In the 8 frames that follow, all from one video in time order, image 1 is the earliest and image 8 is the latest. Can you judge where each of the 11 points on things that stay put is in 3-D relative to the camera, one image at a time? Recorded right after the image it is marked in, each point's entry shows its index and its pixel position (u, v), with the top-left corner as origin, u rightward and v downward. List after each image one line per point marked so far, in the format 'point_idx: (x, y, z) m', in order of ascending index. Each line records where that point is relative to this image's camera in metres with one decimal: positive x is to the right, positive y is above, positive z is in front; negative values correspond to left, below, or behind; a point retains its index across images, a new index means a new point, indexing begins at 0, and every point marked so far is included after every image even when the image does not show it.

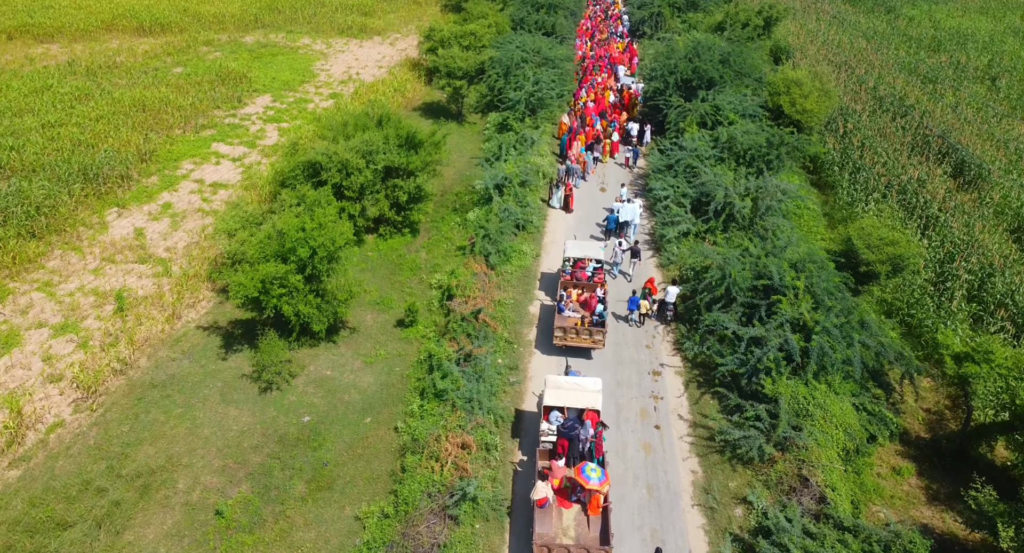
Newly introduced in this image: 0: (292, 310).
0: (-4.8, -0.8, +16.1) m
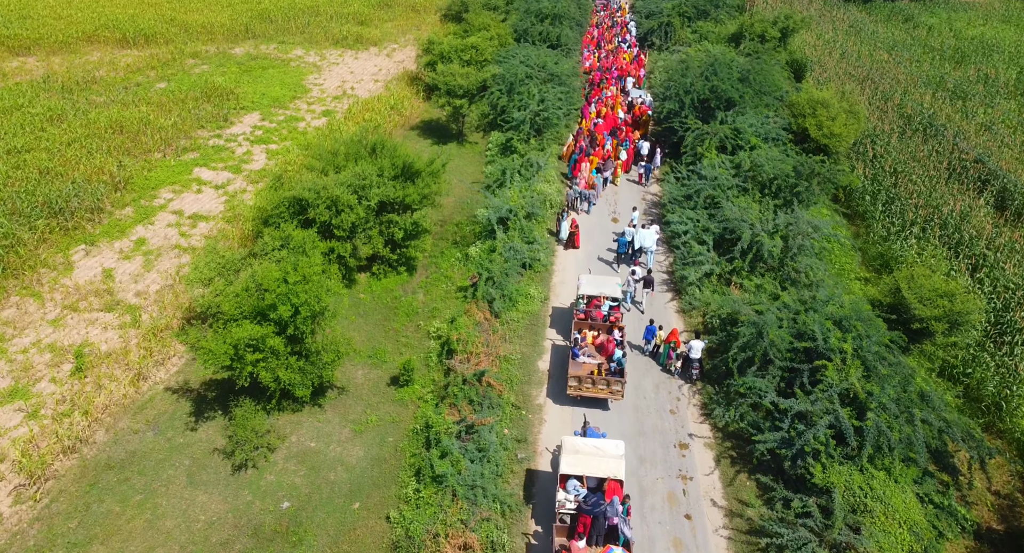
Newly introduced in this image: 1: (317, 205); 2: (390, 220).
0: (-4.6, -1.9, +14.2) m
1: (-4.8, +1.8, +18.2) m
2: (-3.2, +1.5, +19.5) m
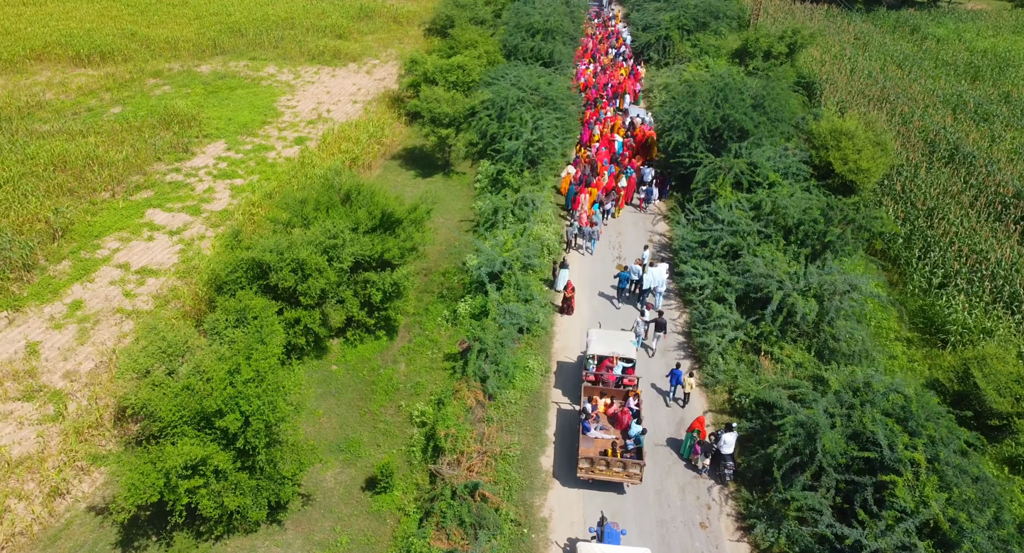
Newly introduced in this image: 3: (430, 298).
0: (-4.6, -3.5, +11.5) m
1: (-4.9, +0.2, +15.6) m
2: (-3.3, -0.1, +16.9) m
3: (-2.2, -0.6, +19.4) m
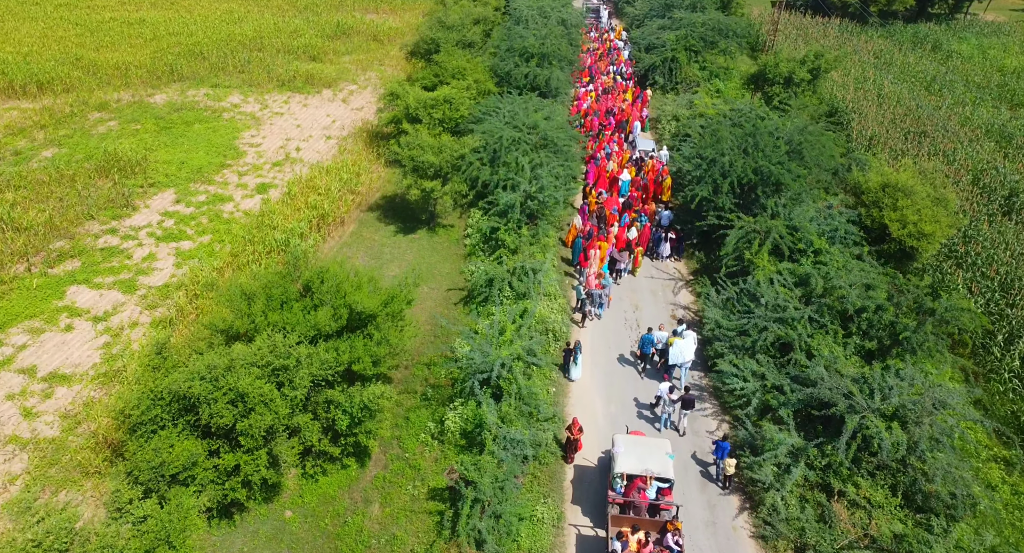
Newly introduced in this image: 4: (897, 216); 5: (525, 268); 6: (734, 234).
0: (-4.5, -5.7, +7.9) m
1: (-4.9, -2.0, +11.9) m
2: (-3.3, -2.2, +13.2) m
3: (-2.2, -2.7, +15.8) m
4: (+9.7, +1.5, +18.5) m
5: (+0.3, +0.2, +19.3) m
6: (+5.7, +1.1, +18.8) m
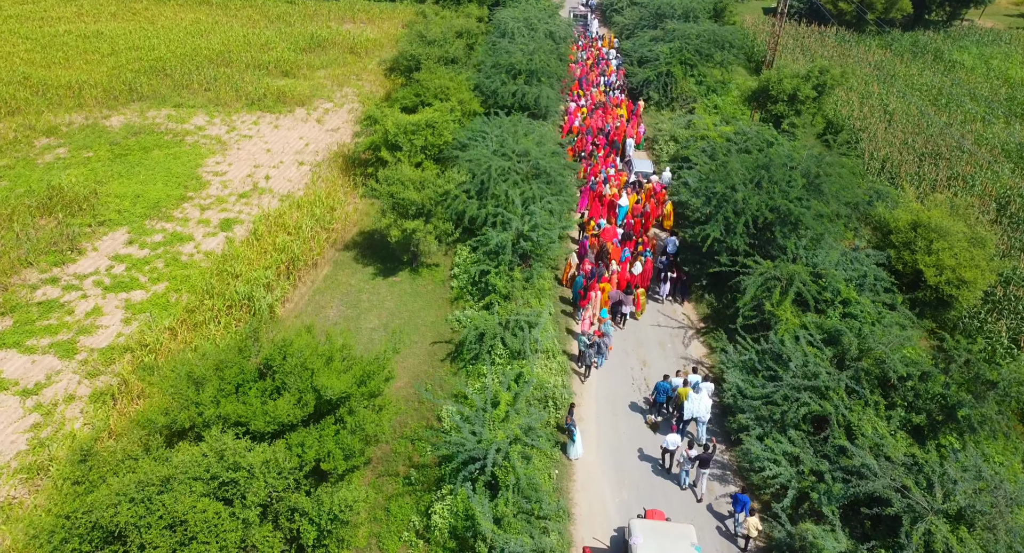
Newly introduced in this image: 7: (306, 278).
0: (-4.4, -6.9, +5.7) m
1: (-4.9, -3.3, +9.7) m
2: (-3.3, -3.5, +11.1) m
3: (-2.2, -4.0, +13.7) m
4: (+9.5, +0.4, +16.6) m
5: (+0.2, -1.1, +17.2) m
6: (+5.5, -0.1, +16.8) m
7: (-5.6, -0.1, +19.8) m
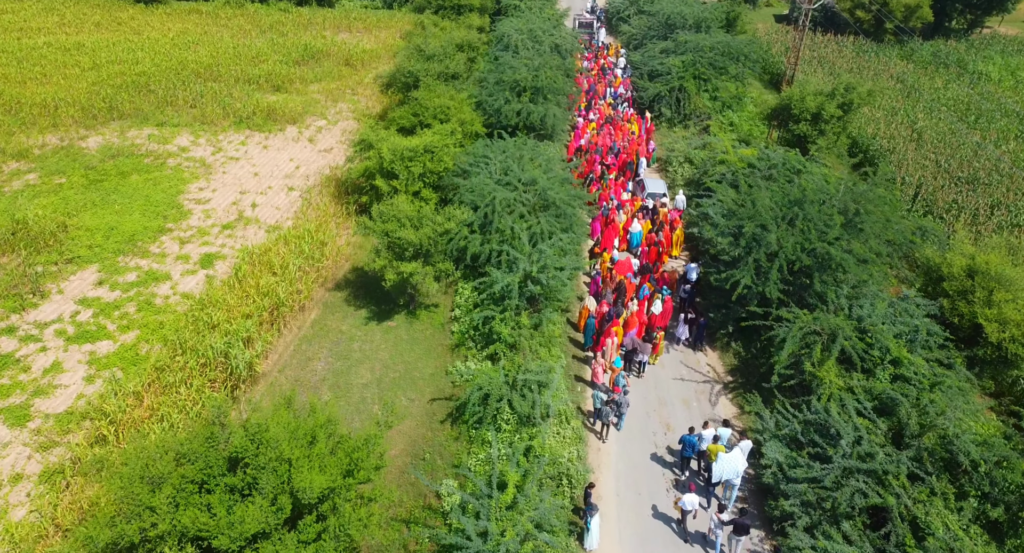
0: (-4.2, -8.0, +3.8) m
1: (-4.7, -4.4, +7.9) m
2: (-3.1, -4.6, +9.2) m
3: (-2.1, -5.1, +11.8) m
4: (+9.6, -0.7, +14.8) m
5: (+0.3, -2.2, +15.3) m
6: (+5.7, -1.2, +15.0) m
7: (-5.4, -1.2, +18.0) m
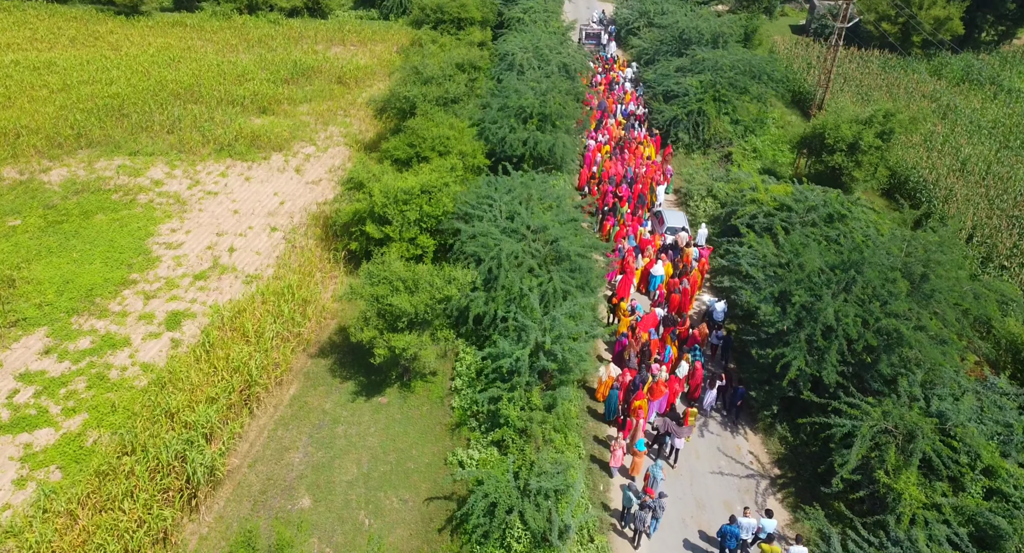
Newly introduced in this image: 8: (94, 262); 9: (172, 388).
0: (-4.0, -9.5, +1.3) m
1: (-4.5, -5.8, +5.4) m
2: (-2.9, -6.1, +6.8) m
3: (-1.9, -6.6, +9.3) m
4: (+9.9, -2.2, +12.4) m
5: (+0.5, -3.7, +12.9) m
6: (+5.9, -2.7, +12.5) m
7: (-5.2, -2.7, +15.5) m
8: (-11.1, +0.4, +19.6) m
9: (-6.9, -2.2, +15.0) m
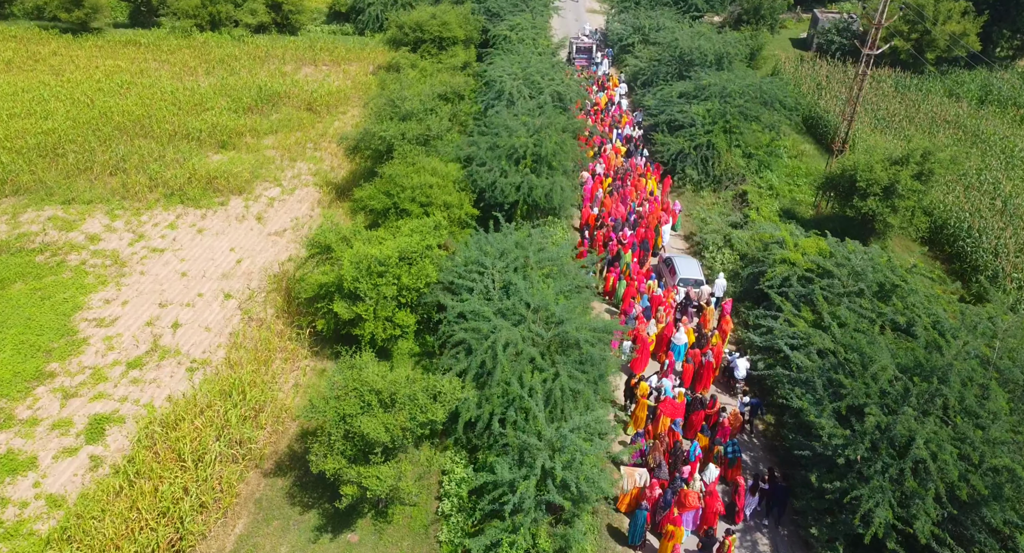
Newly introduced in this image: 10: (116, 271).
0: (-3.5, -11.3, -1.9) m
1: (-4.2, -7.7, +2.2) m
2: (-2.6, -7.9, +3.6) m
3: (-1.6, -8.4, +6.2) m
4: (+10.0, -3.9, +9.5) m
5: (+0.7, -5.5, +9.8) m
6: (+6.0, -4.5, +9.6) m
7: (-5.1, -4.6, +12.3) m
8: (-11.2, -1.6, +16.3) m
9: (-6.8, -4.1, +11.7) m
10: (-10.6, +0.1, +19.6) m
